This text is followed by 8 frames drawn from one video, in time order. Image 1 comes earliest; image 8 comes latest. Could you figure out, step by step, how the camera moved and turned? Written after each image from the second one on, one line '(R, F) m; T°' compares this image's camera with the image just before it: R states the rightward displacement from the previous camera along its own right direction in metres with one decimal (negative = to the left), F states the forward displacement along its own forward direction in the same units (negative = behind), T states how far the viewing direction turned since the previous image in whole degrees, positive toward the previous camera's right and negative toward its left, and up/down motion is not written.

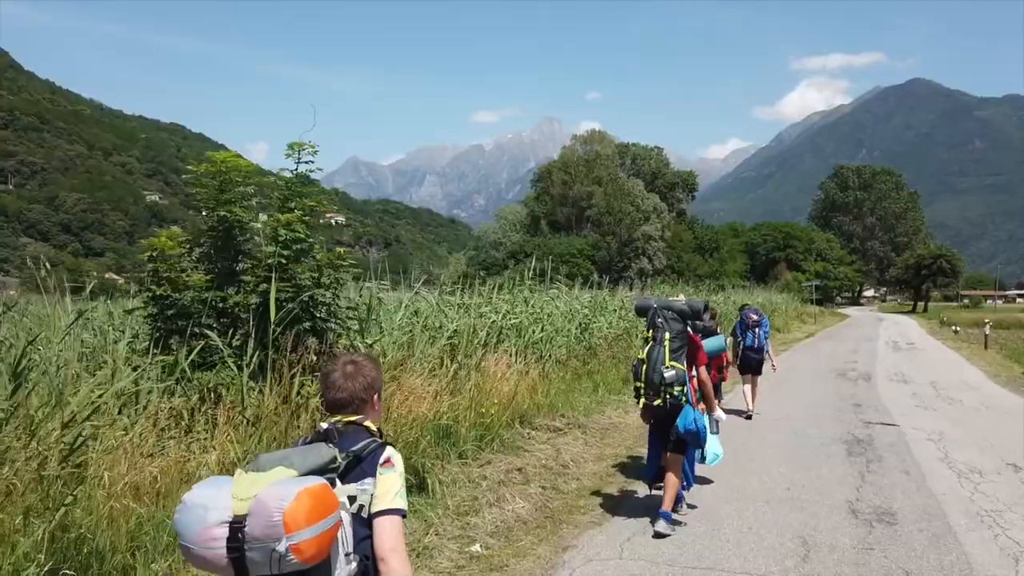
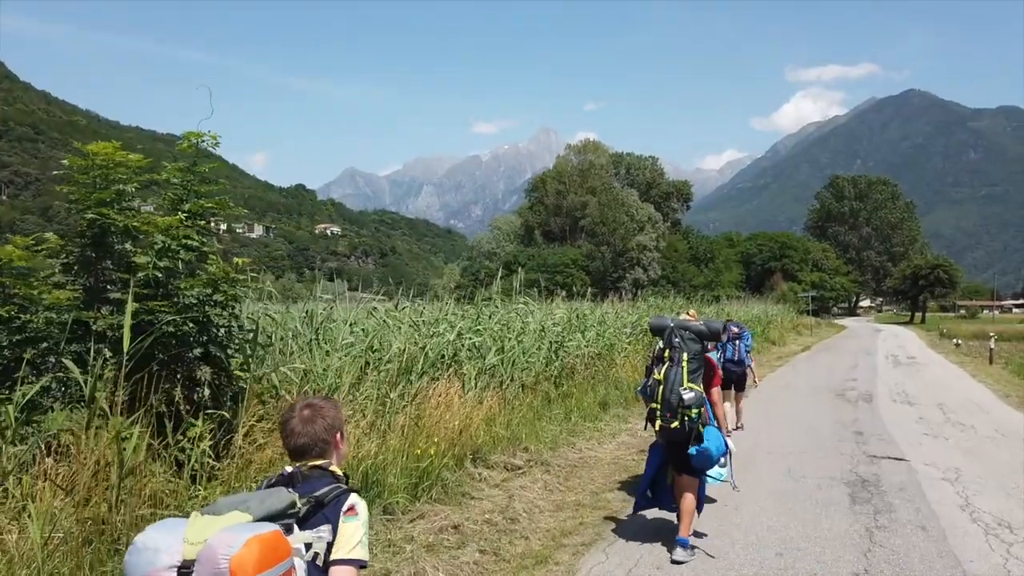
(+0.5, +1.2) m; 0°
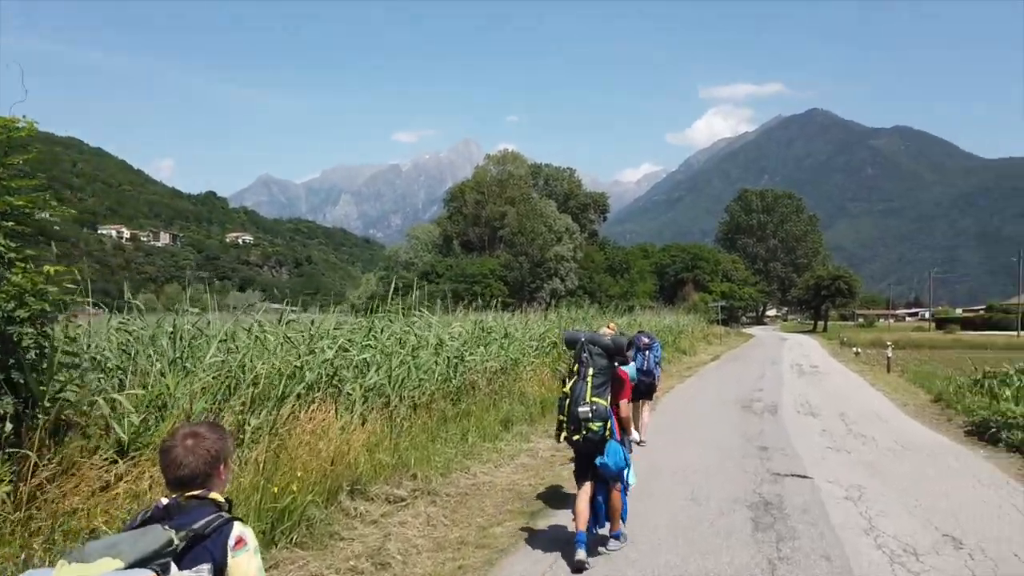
(+0.4, +0.7) m; +6°
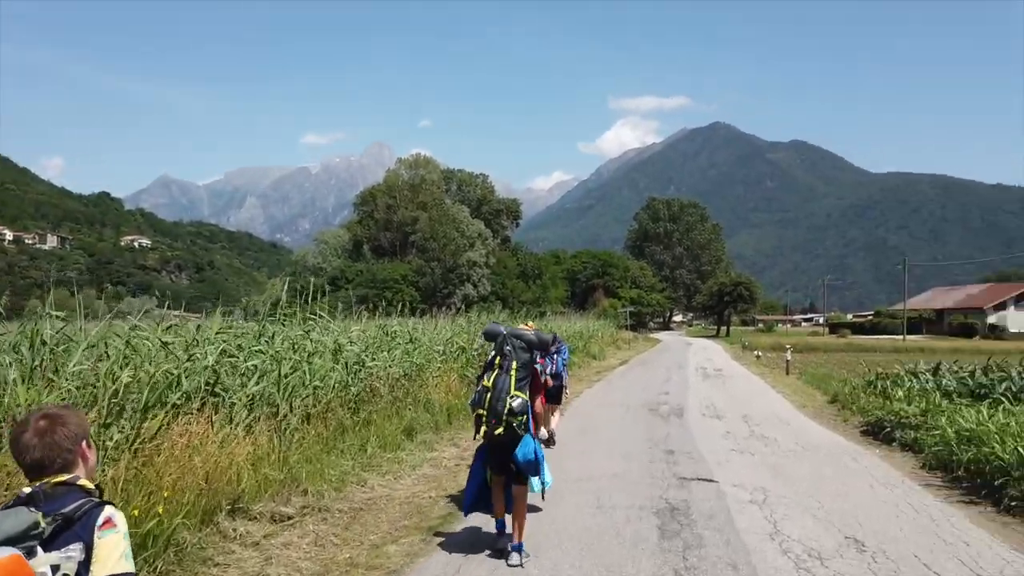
(+0.1, +0.4) m; +7°
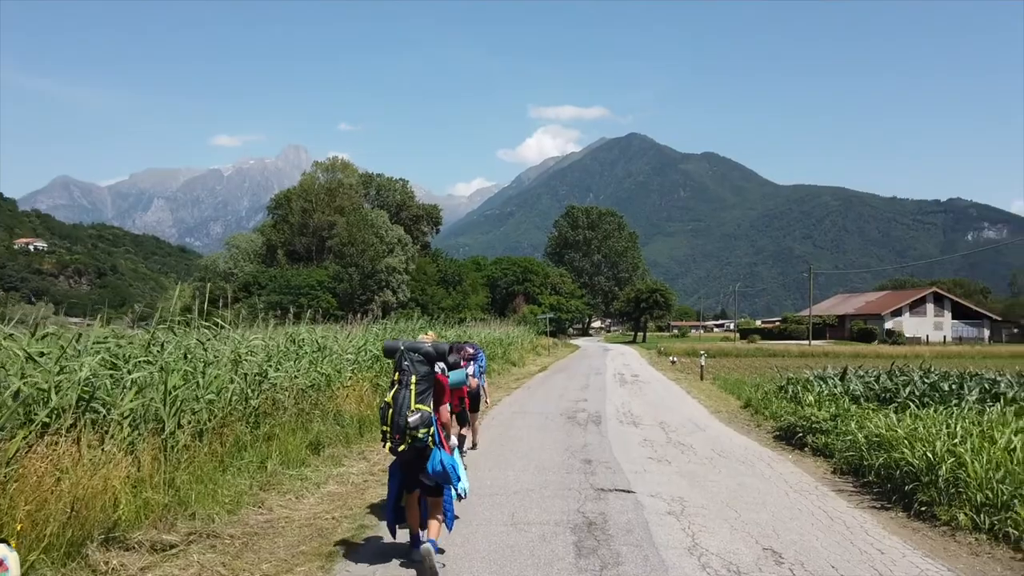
(+0.1, +0.4) m; +6°
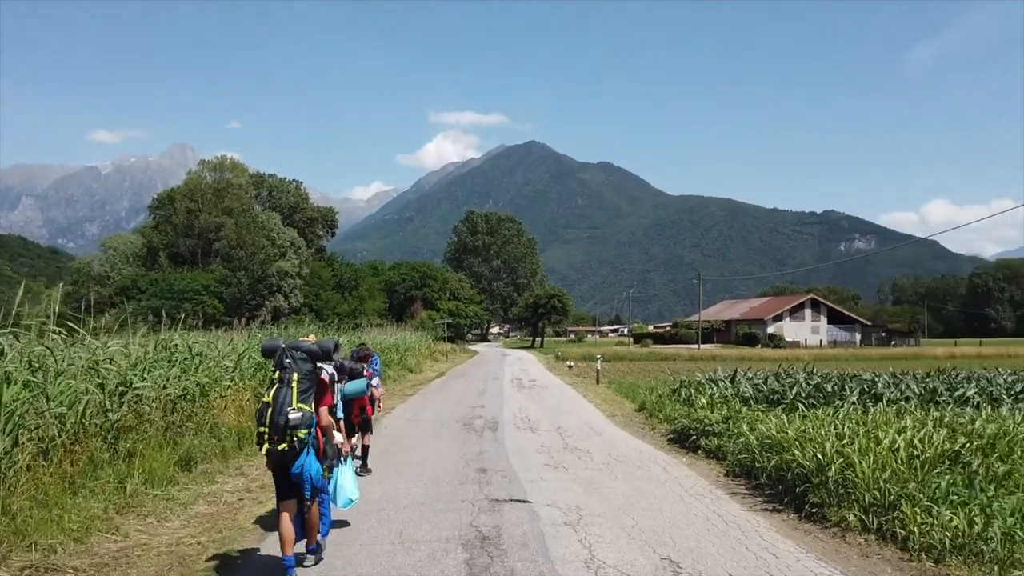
(+0.1, +0.4) m; +8°
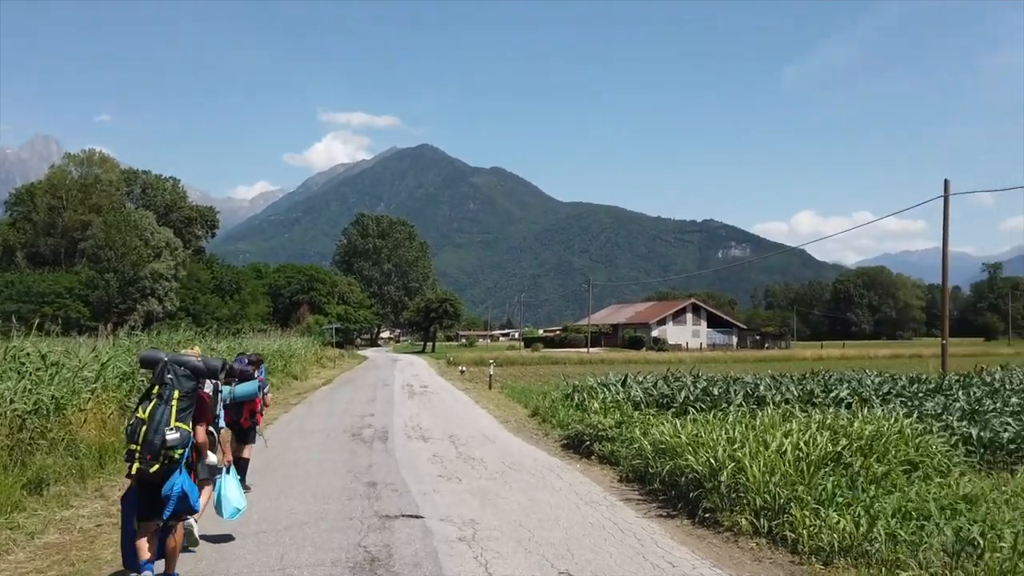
(0.0, +0.3) m; +8°
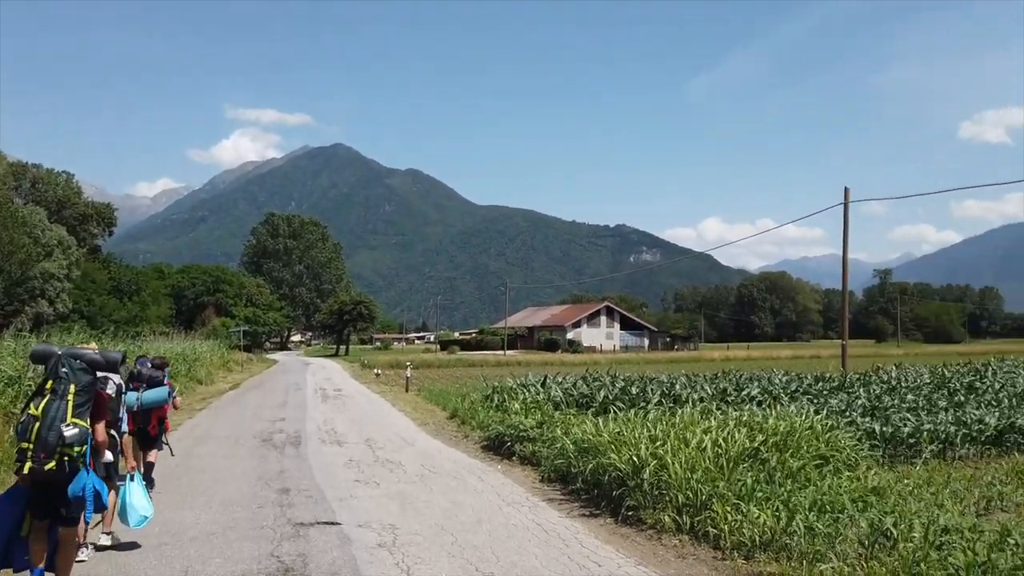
(-0.1, +0.1) m; +6°
